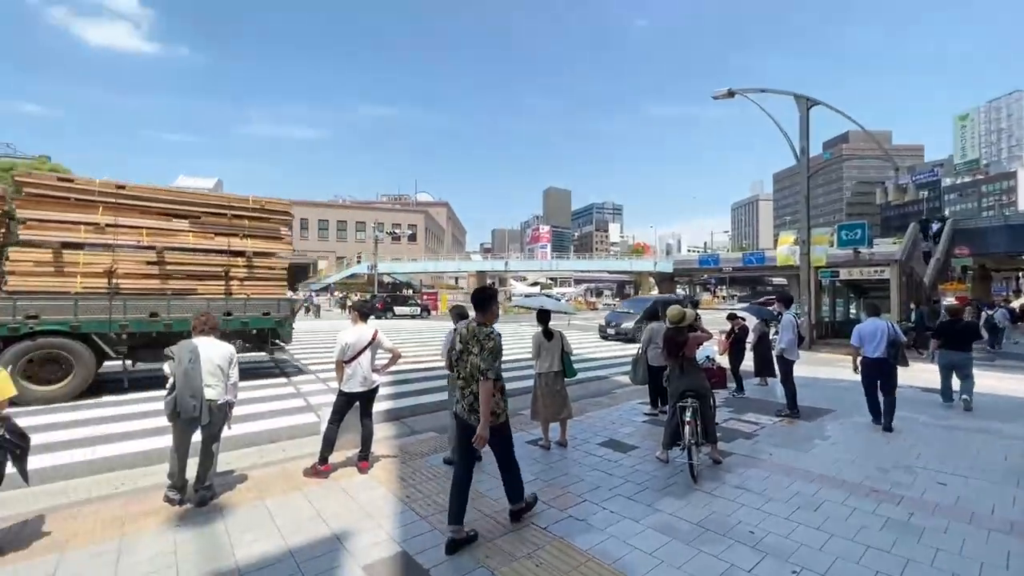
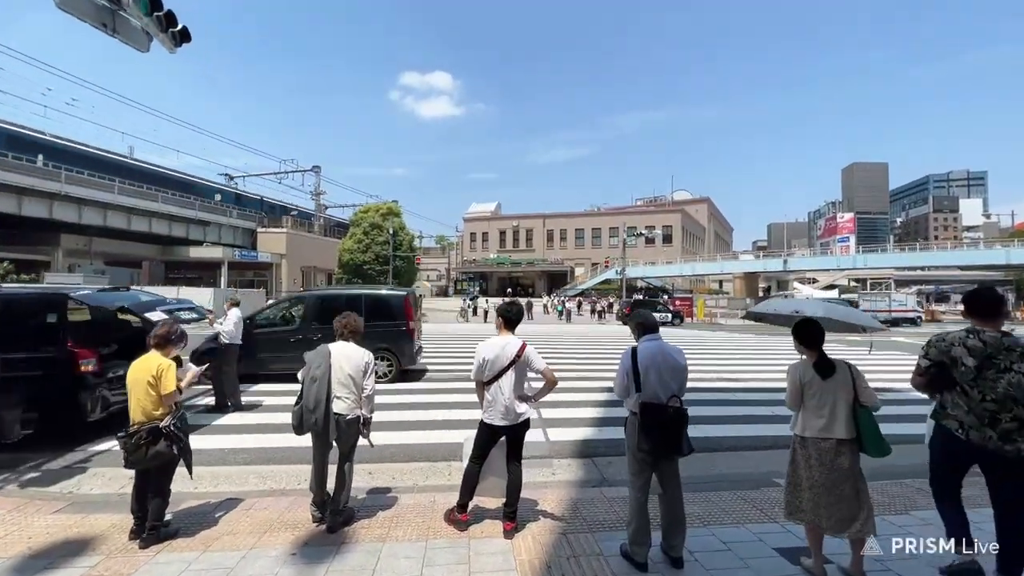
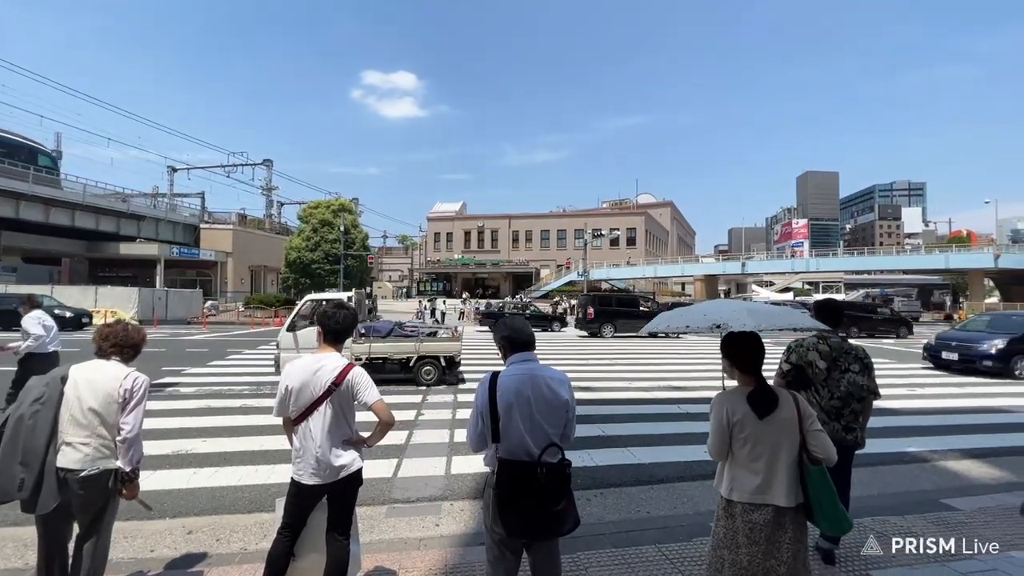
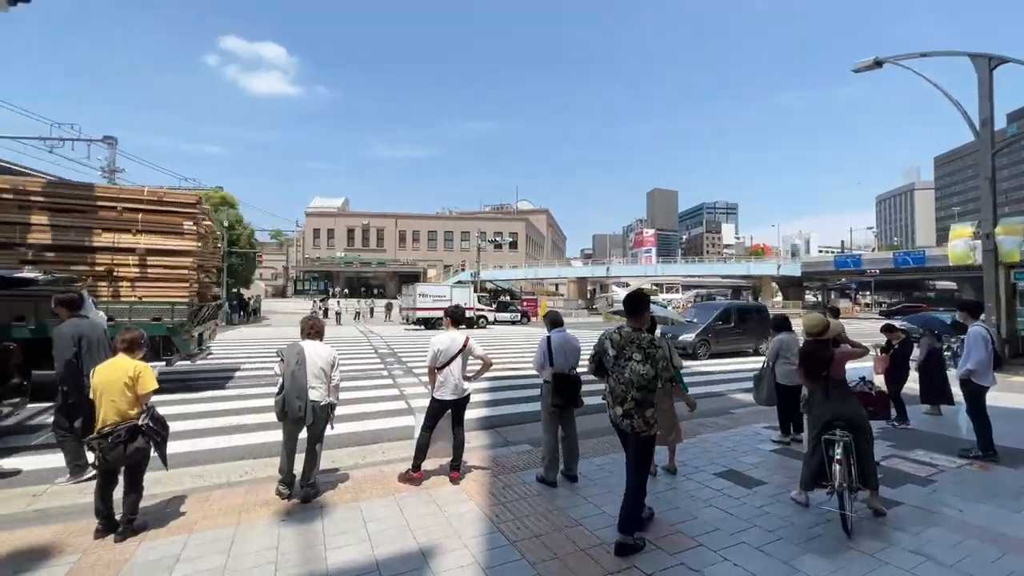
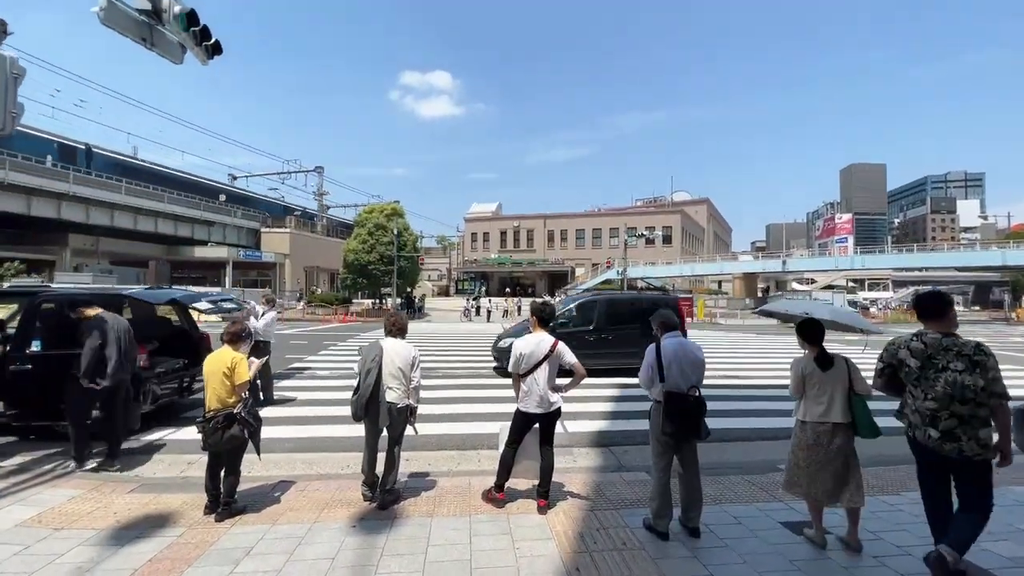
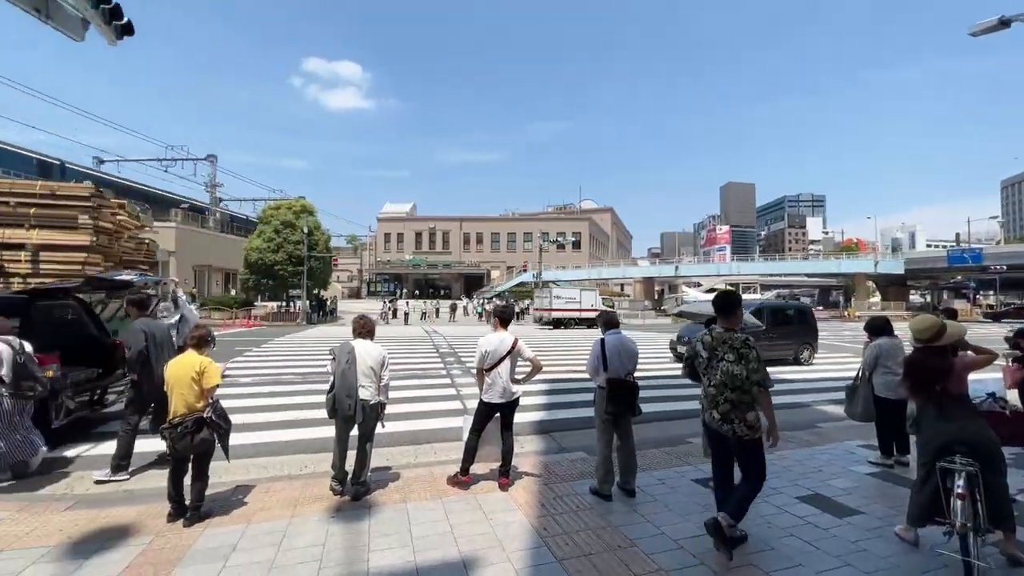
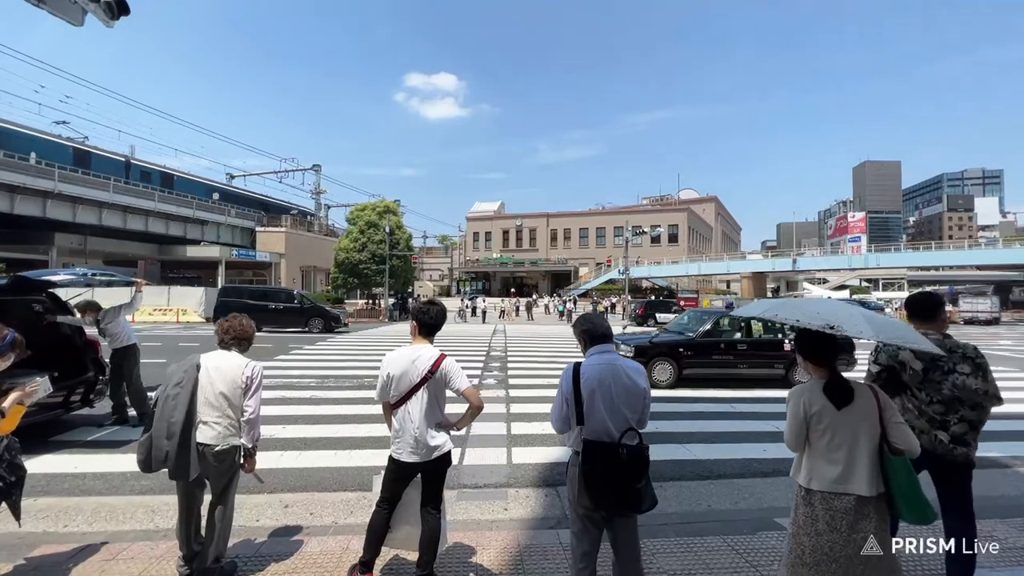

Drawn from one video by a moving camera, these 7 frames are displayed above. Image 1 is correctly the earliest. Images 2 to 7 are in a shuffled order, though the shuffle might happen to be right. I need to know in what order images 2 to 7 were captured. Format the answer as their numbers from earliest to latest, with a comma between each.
4, 6, 5, 2, 7, 3
